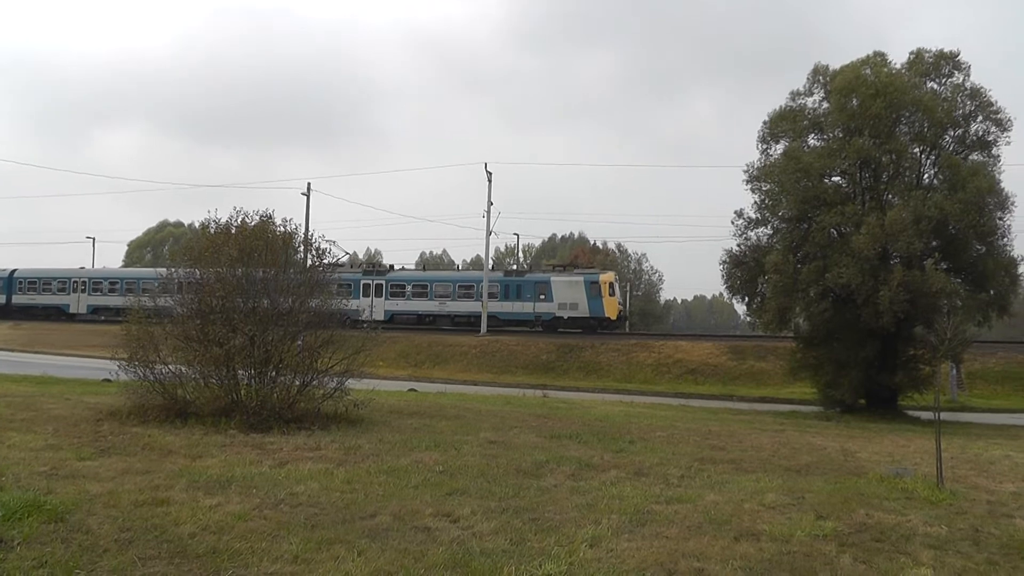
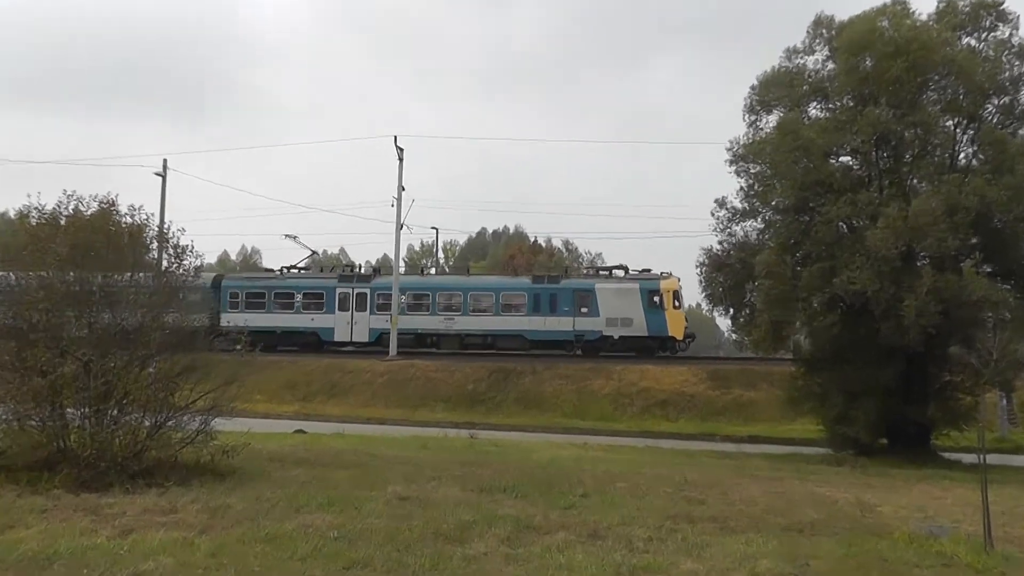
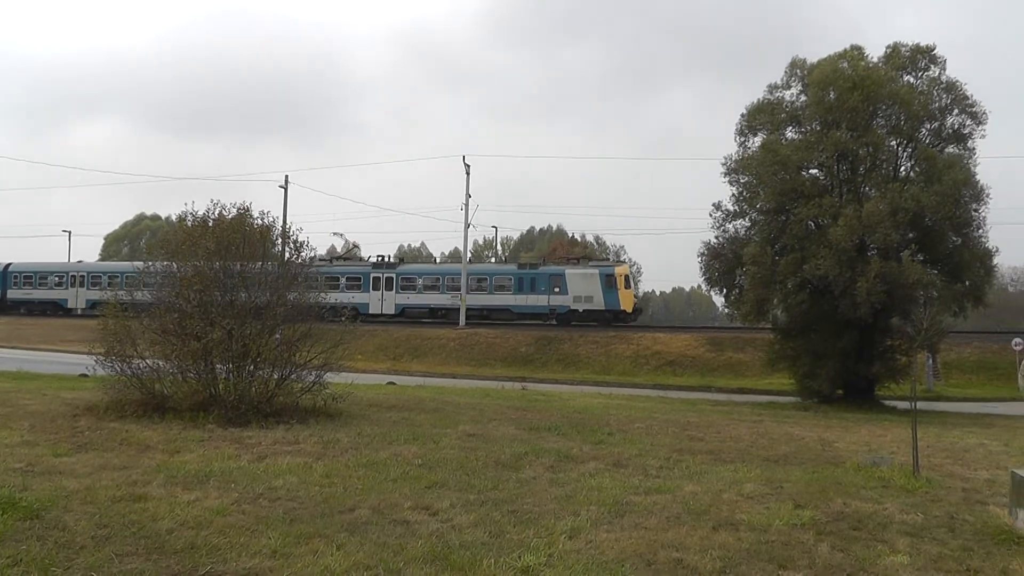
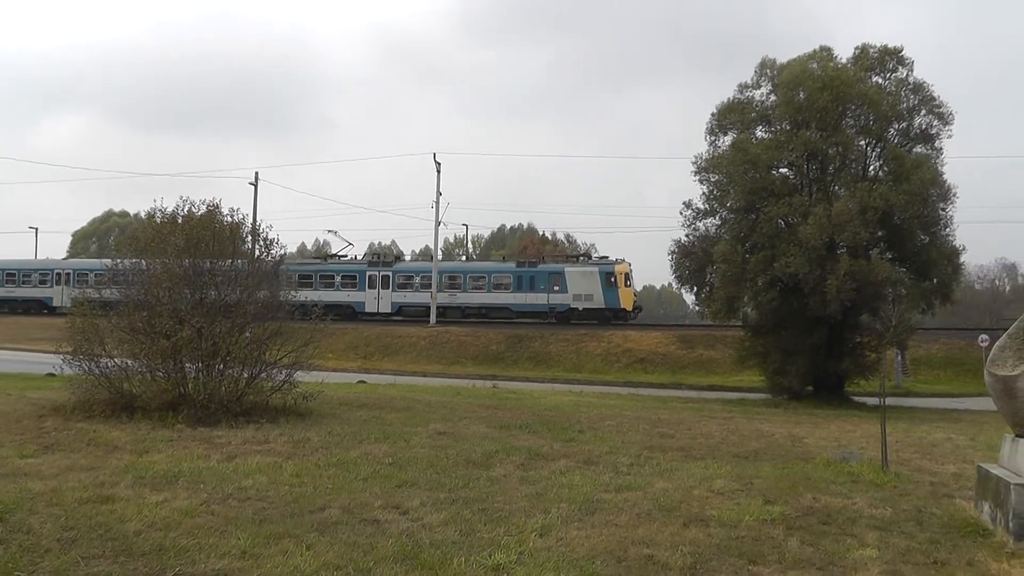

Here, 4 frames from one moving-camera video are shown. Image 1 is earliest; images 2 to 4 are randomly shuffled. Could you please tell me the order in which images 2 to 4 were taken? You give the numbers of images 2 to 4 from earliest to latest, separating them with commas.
3, 4, 2
